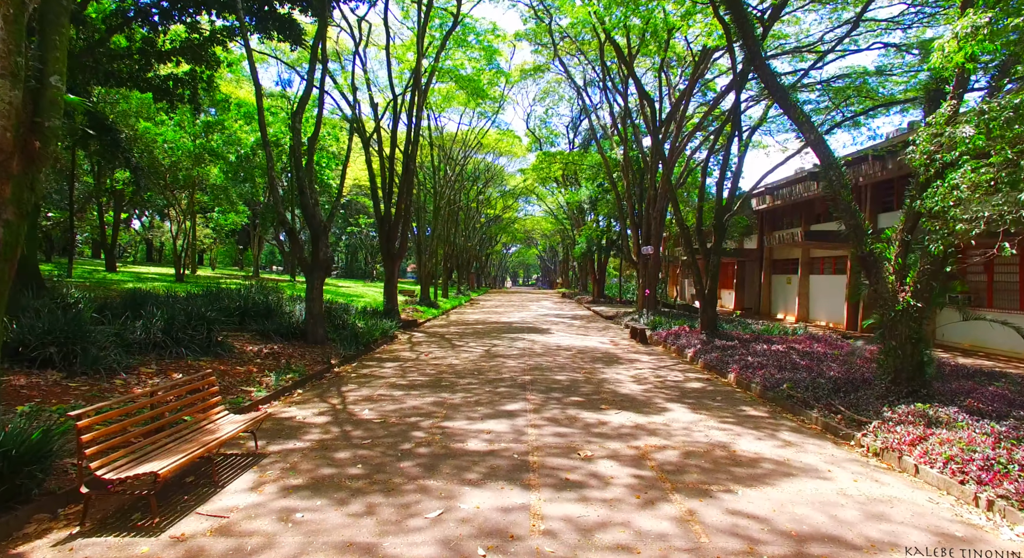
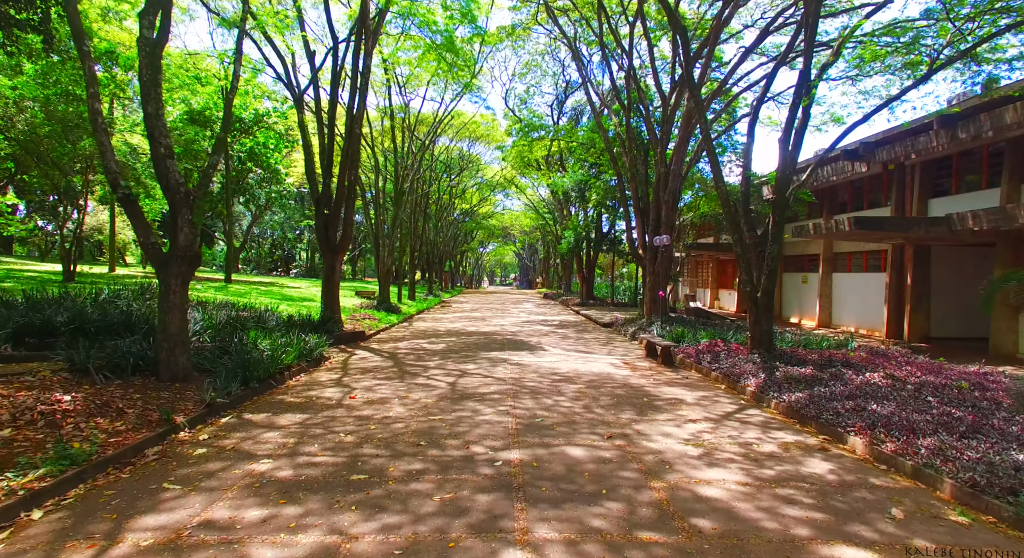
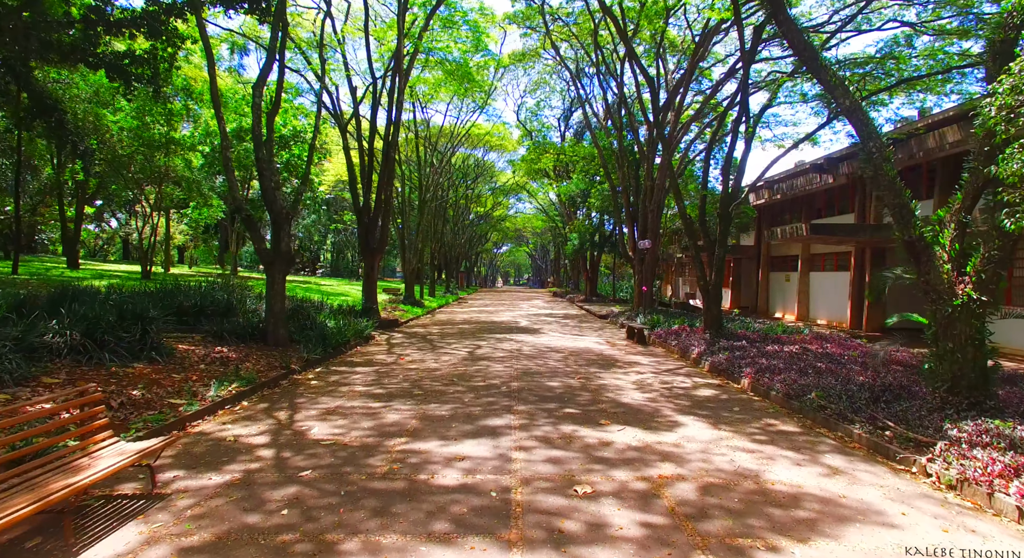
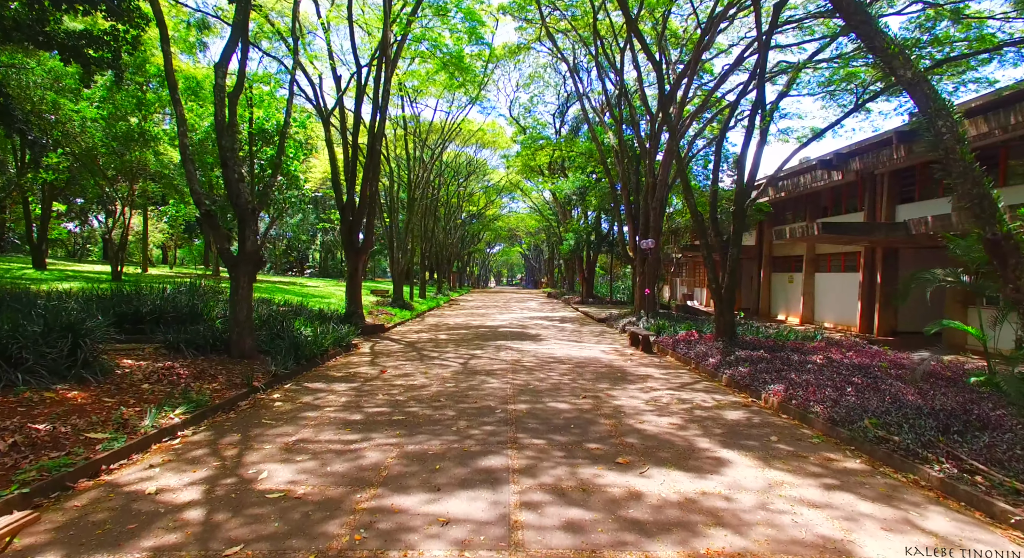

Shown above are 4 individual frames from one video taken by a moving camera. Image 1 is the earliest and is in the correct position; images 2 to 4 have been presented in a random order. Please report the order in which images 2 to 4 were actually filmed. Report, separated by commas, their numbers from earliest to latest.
3, 4, 2
